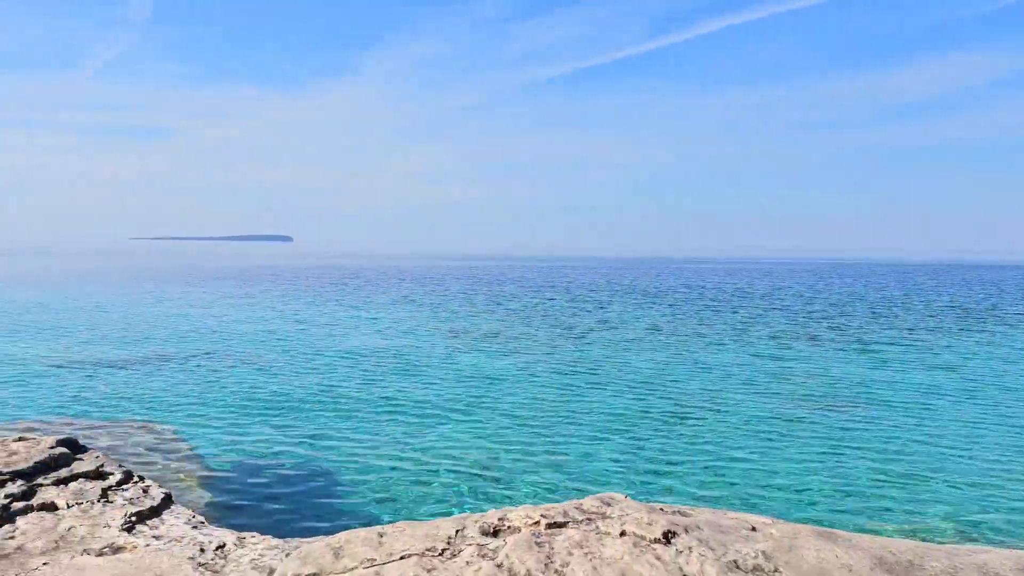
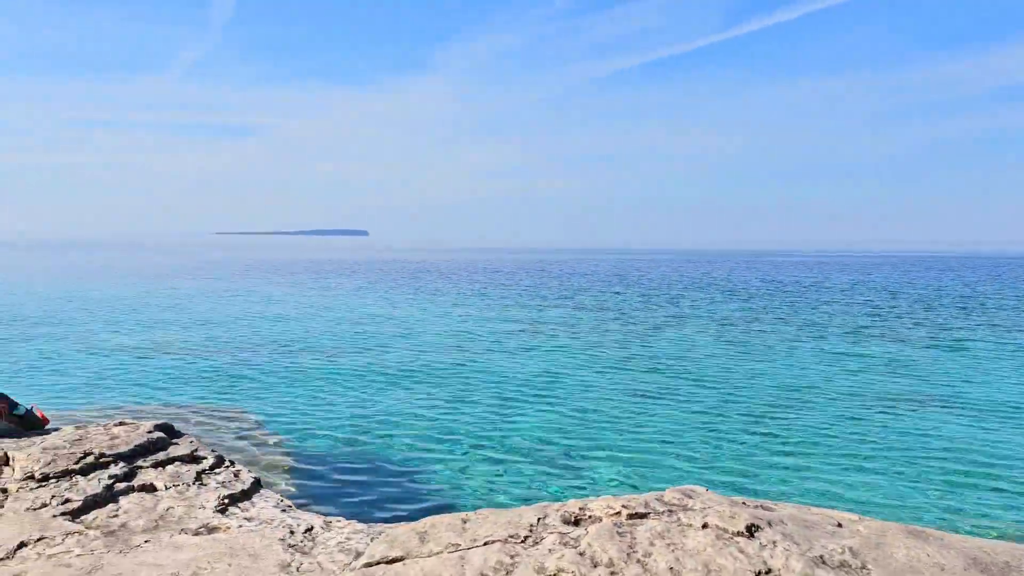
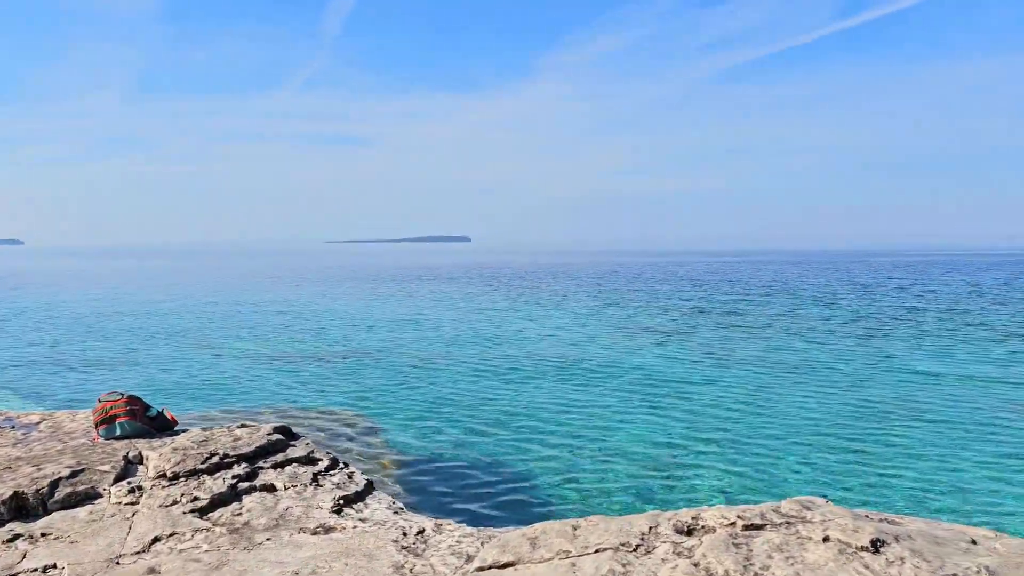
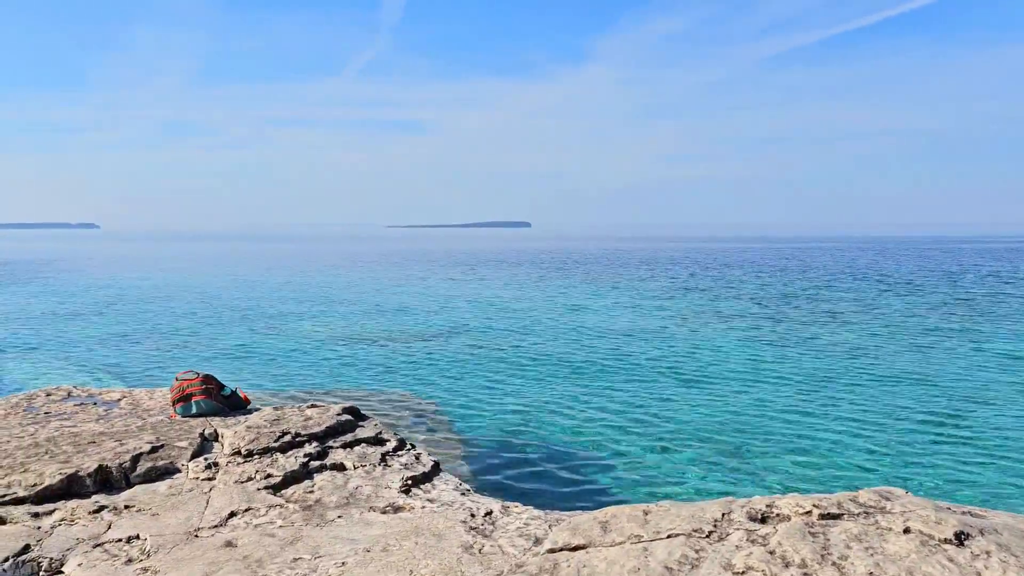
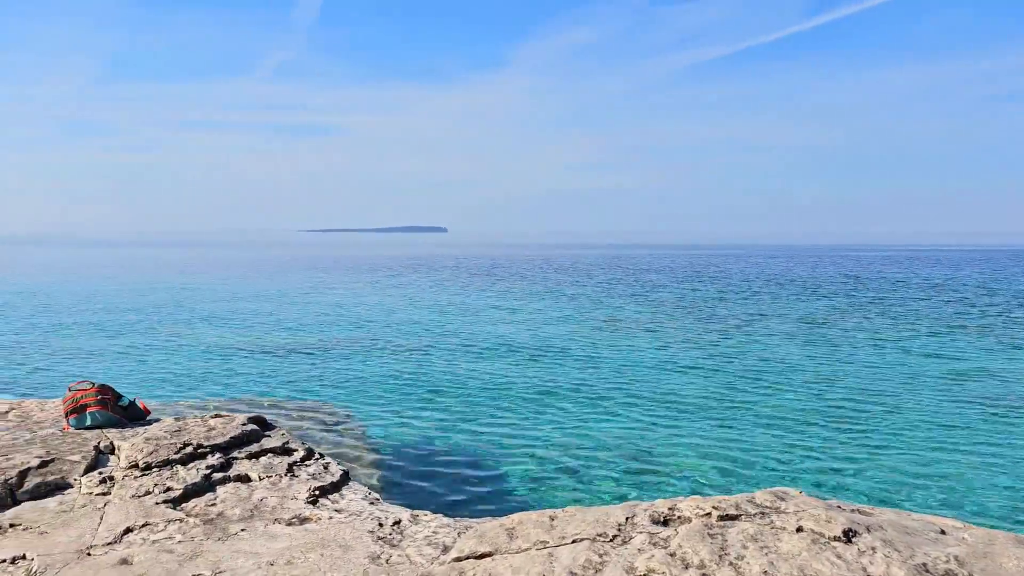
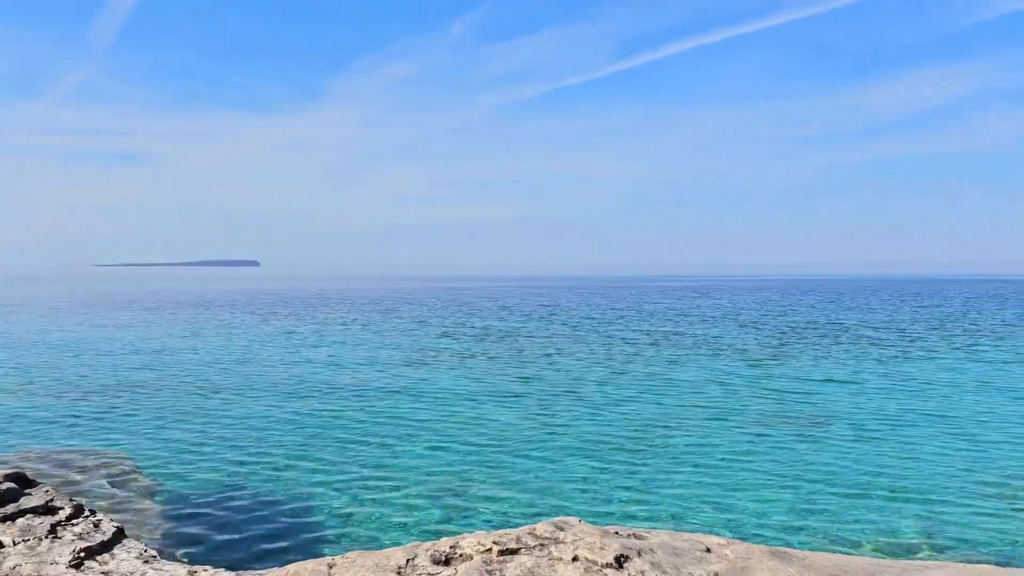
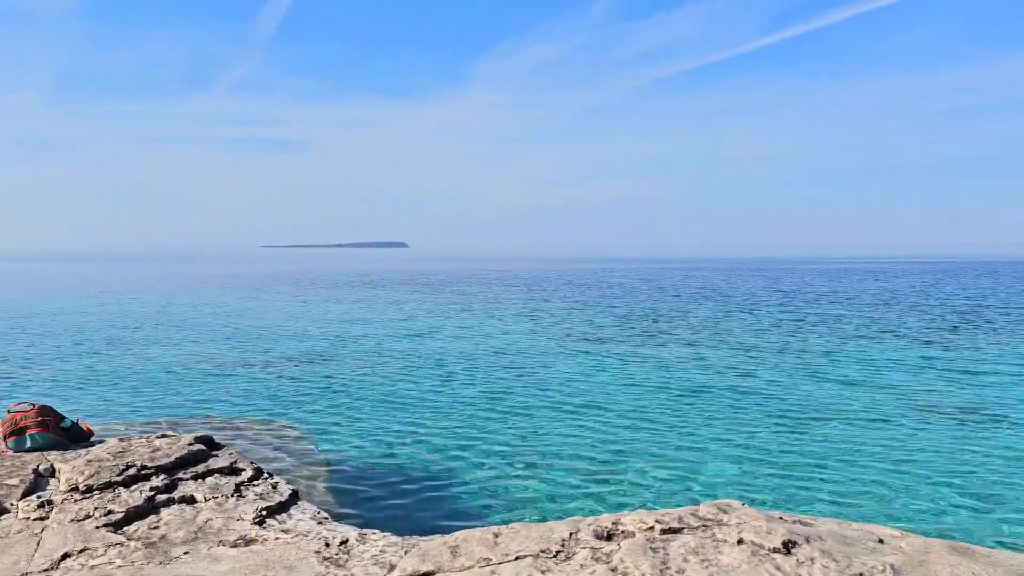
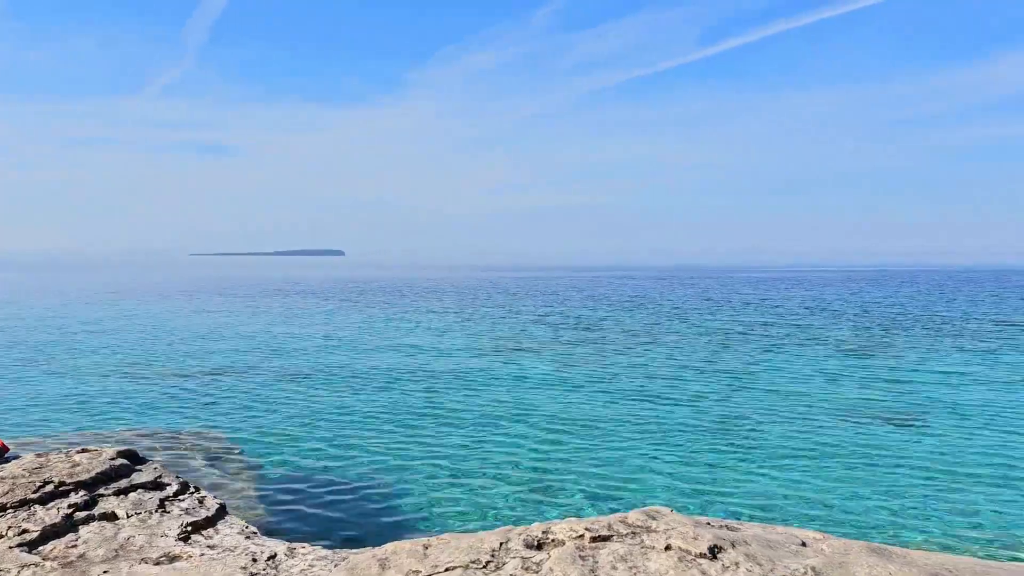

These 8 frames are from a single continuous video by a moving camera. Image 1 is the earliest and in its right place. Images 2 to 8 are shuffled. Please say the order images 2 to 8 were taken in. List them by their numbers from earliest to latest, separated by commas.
2, 5, 4, 3, 7, 8, 6
